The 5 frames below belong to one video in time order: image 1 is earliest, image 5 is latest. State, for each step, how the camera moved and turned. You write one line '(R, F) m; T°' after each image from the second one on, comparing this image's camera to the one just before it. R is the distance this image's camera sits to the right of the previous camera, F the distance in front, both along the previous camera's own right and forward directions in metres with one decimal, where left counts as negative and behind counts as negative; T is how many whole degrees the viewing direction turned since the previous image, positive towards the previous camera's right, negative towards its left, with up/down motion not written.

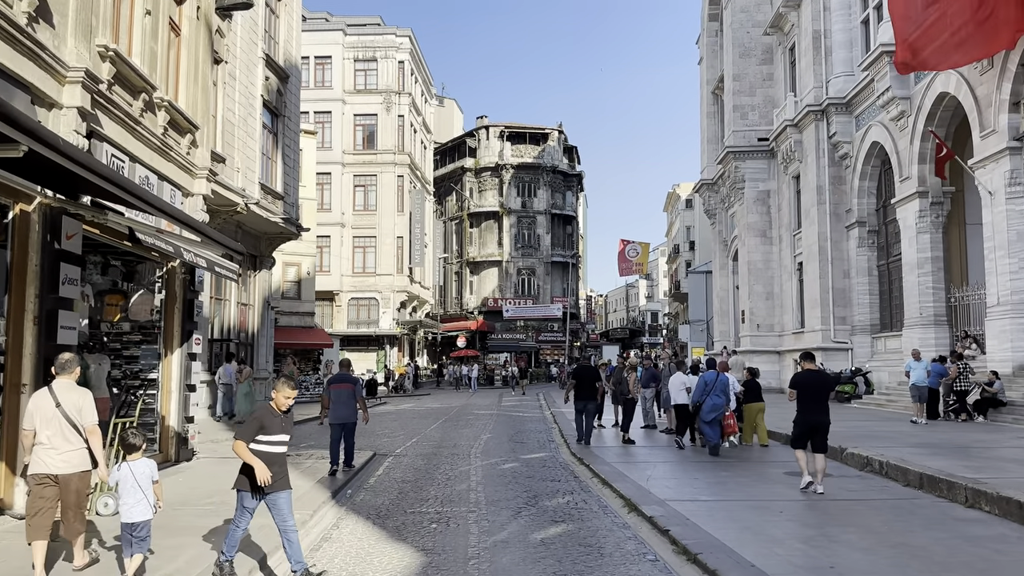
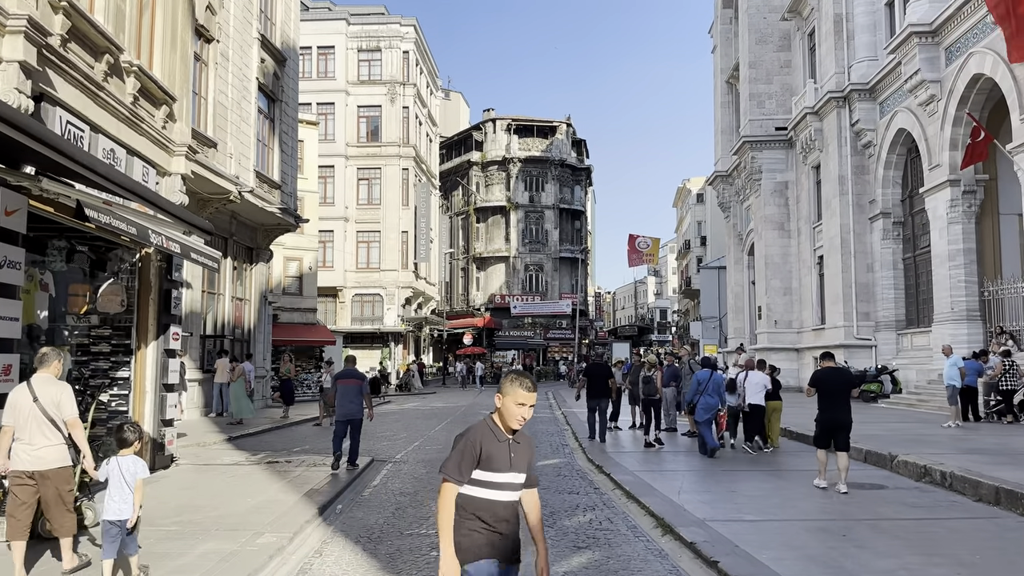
(-0.1, +1.3) m; 0°
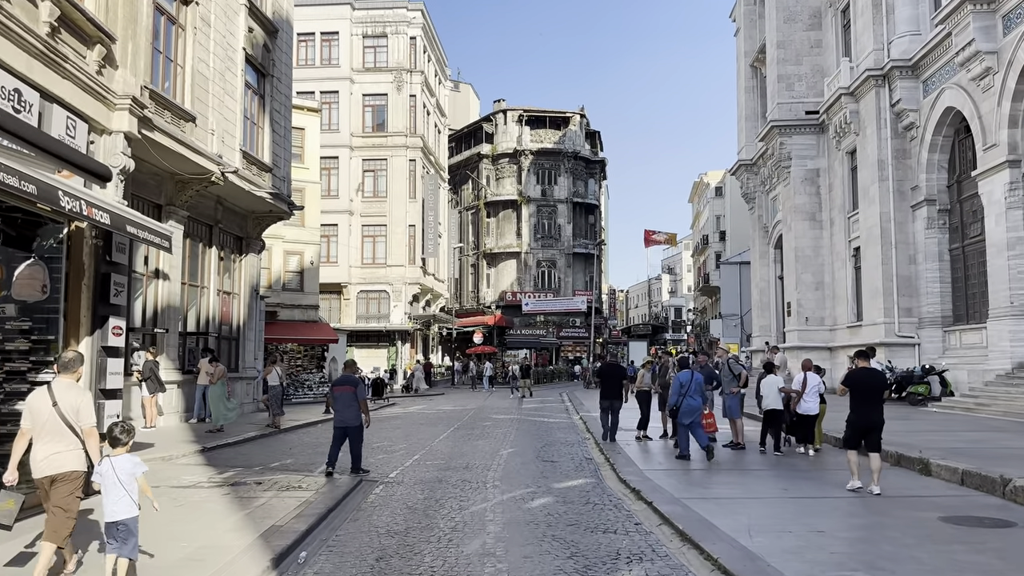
(-0.1, +2.3) m; -1°
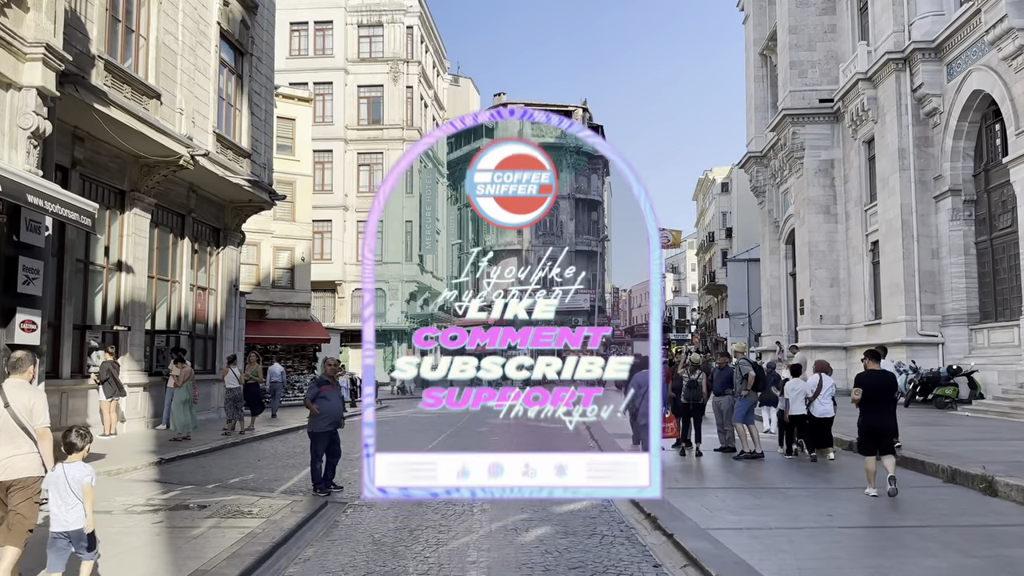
(+0.1, +1.7) m; 0°
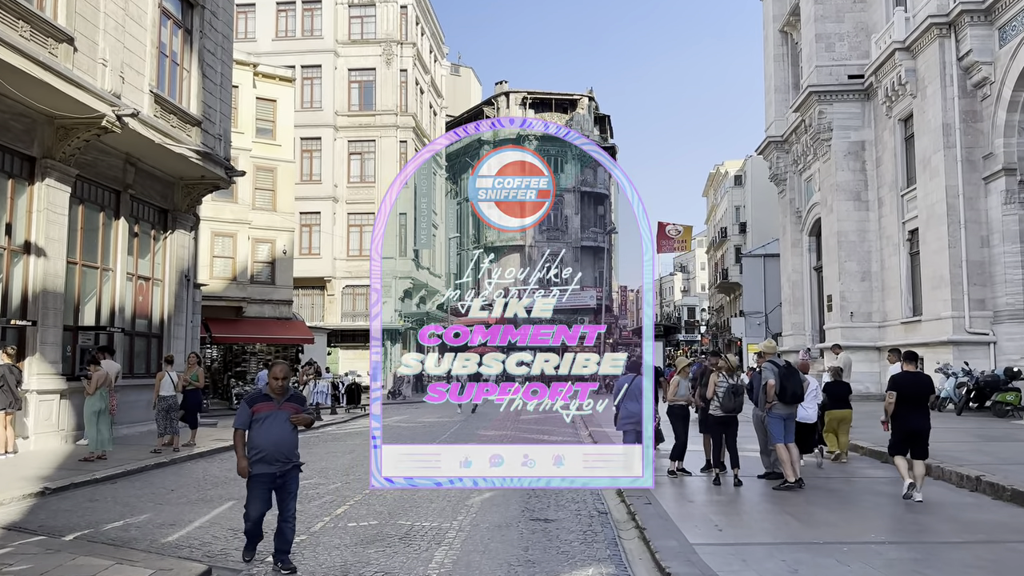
(+0.3, +3.0) m; 0°
